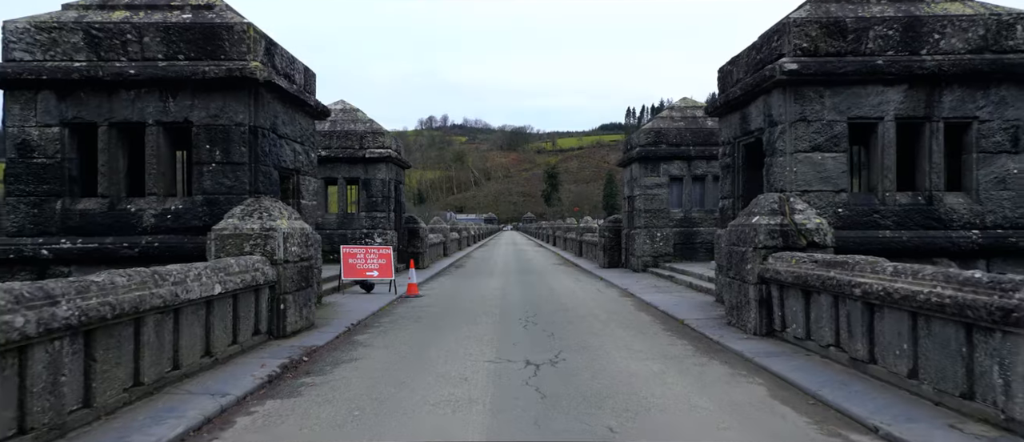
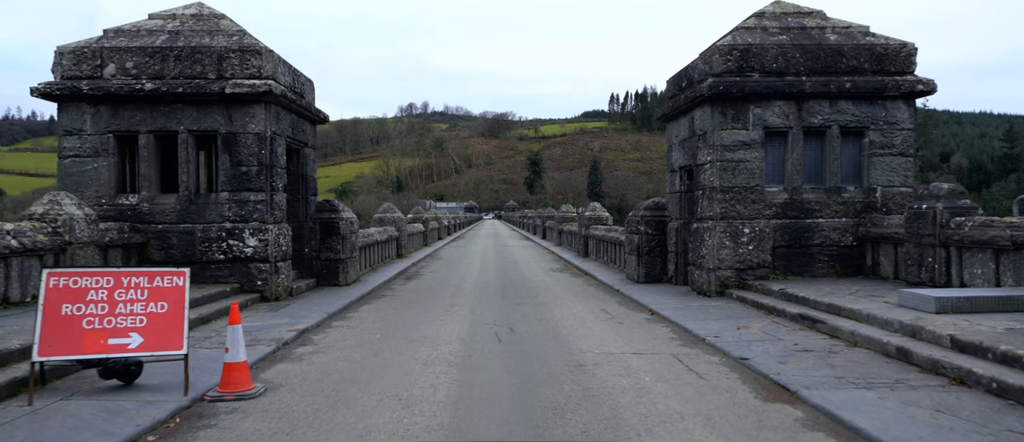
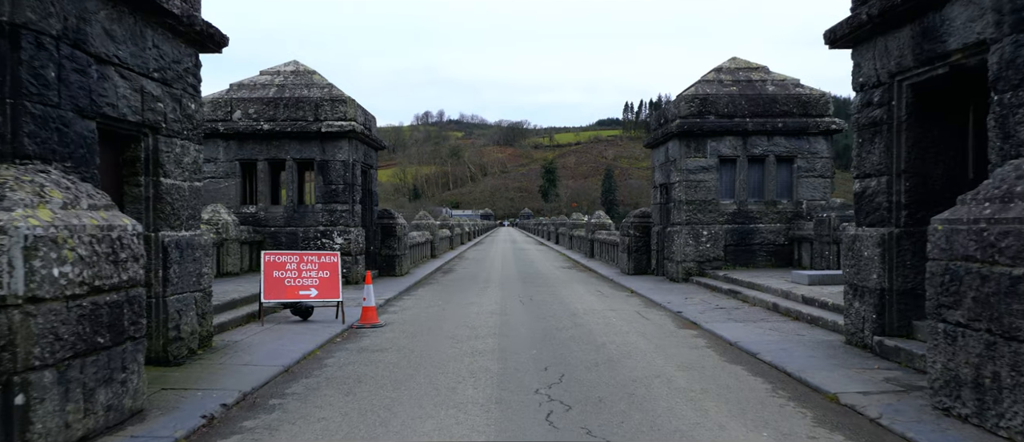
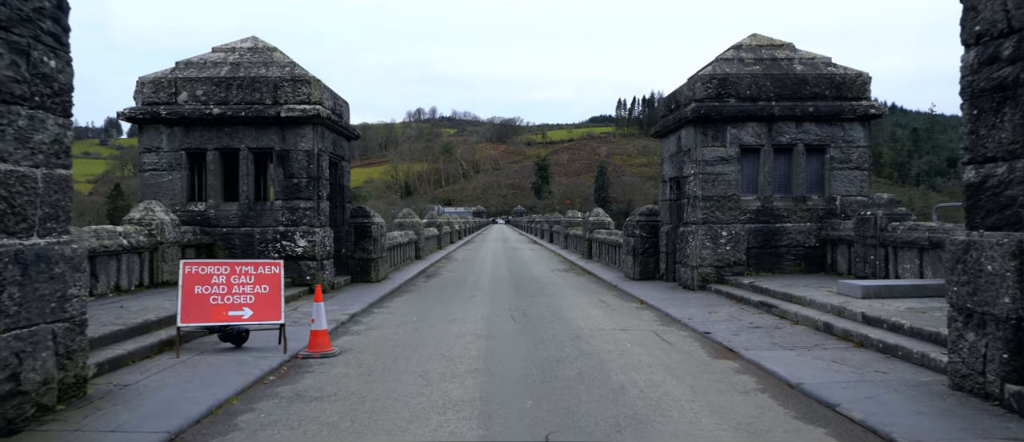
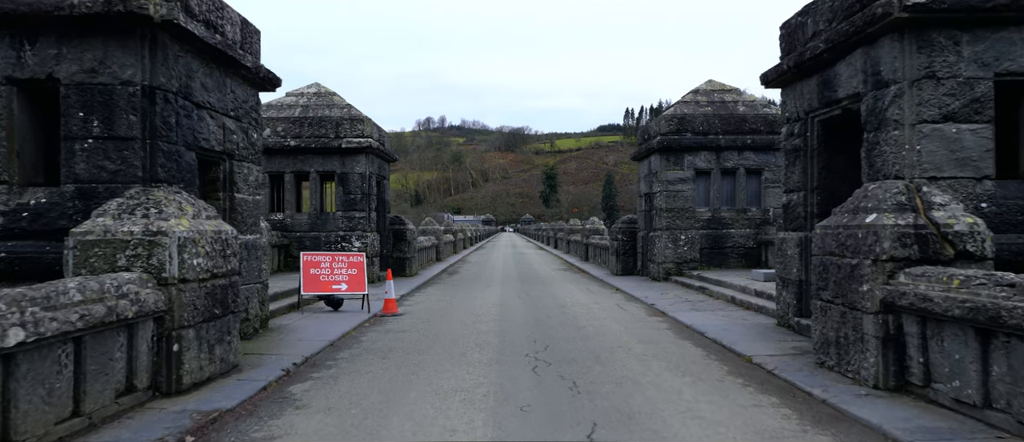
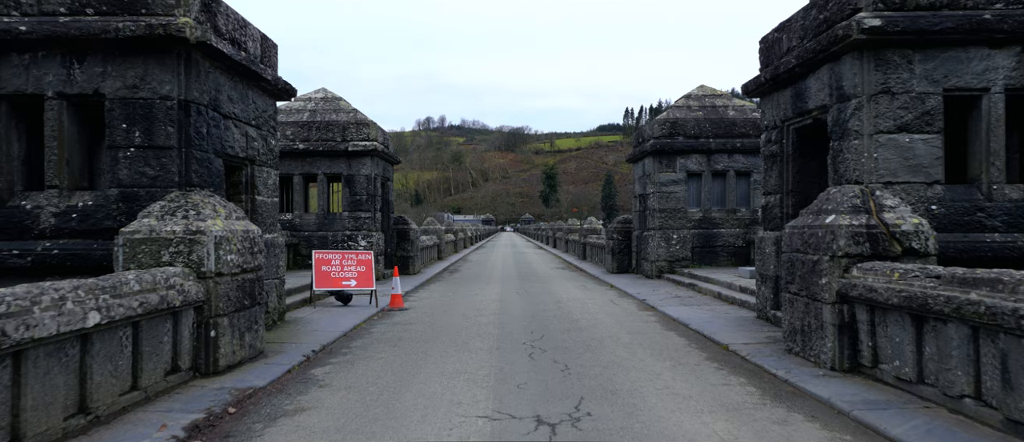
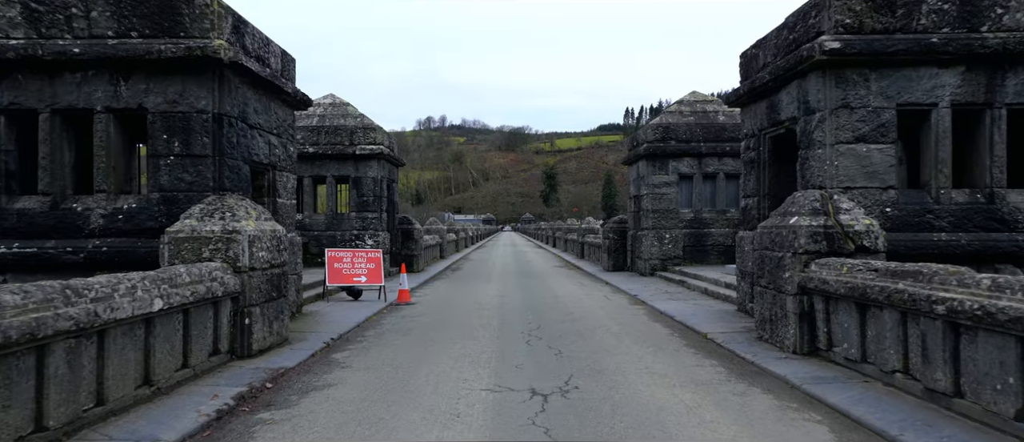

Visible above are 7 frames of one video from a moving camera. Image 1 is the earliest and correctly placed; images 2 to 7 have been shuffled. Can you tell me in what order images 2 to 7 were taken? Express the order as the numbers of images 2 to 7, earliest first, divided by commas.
7, 6, 5, 3, 4, 2
